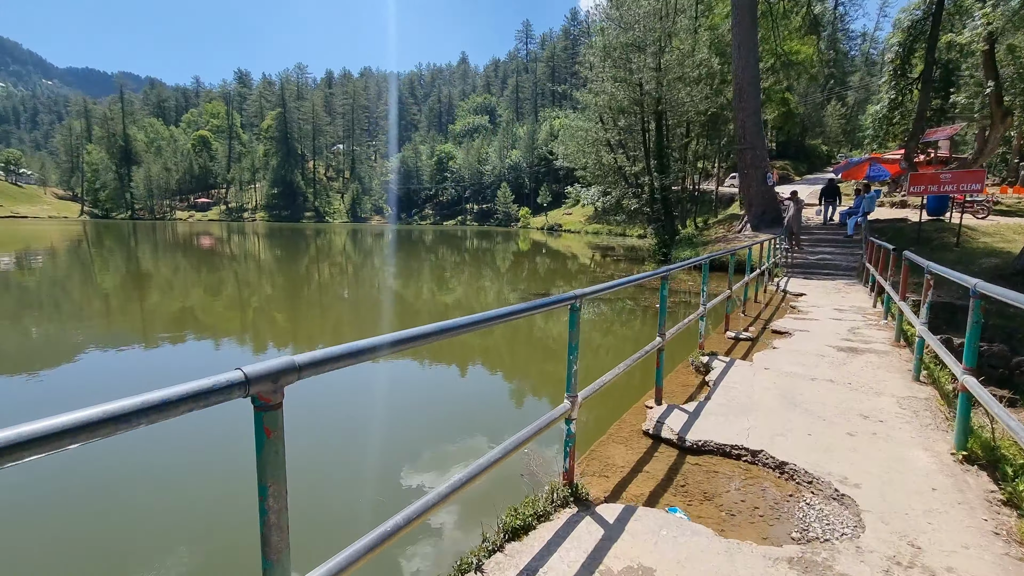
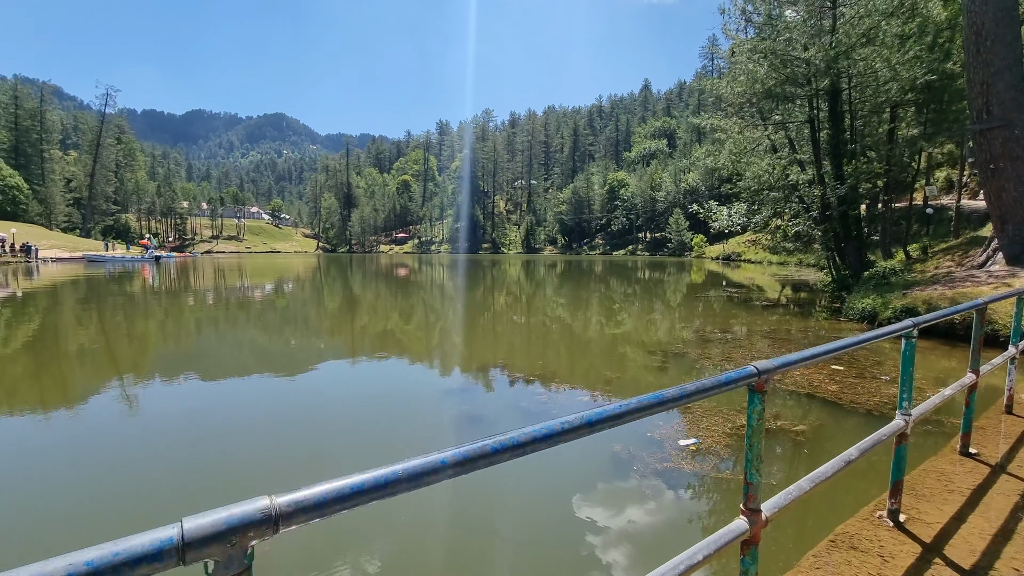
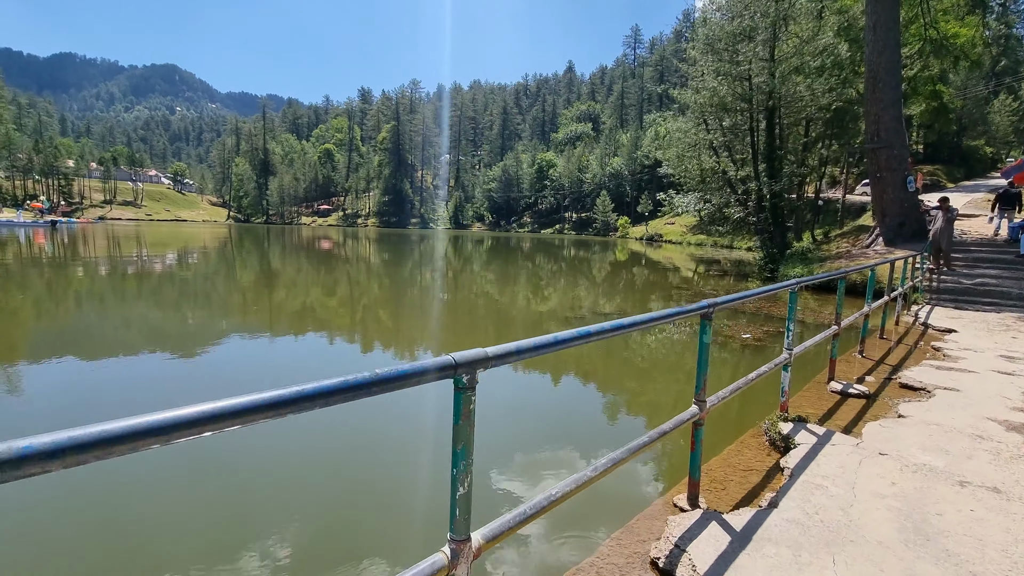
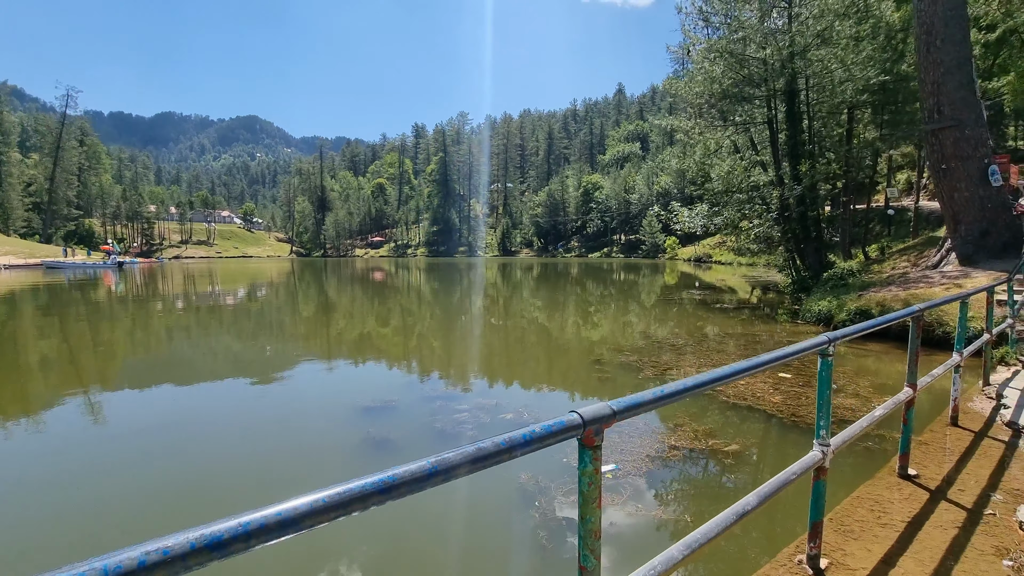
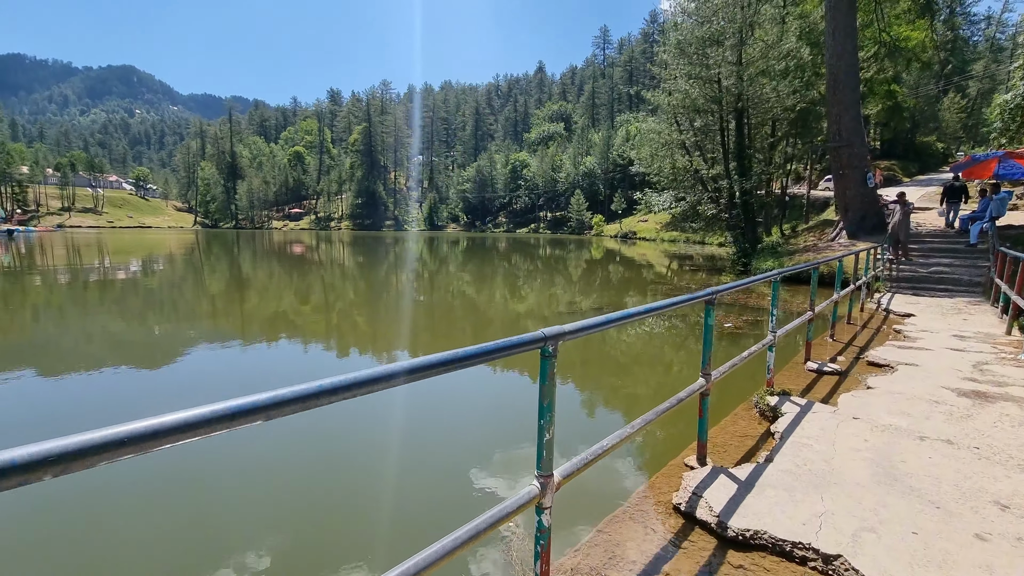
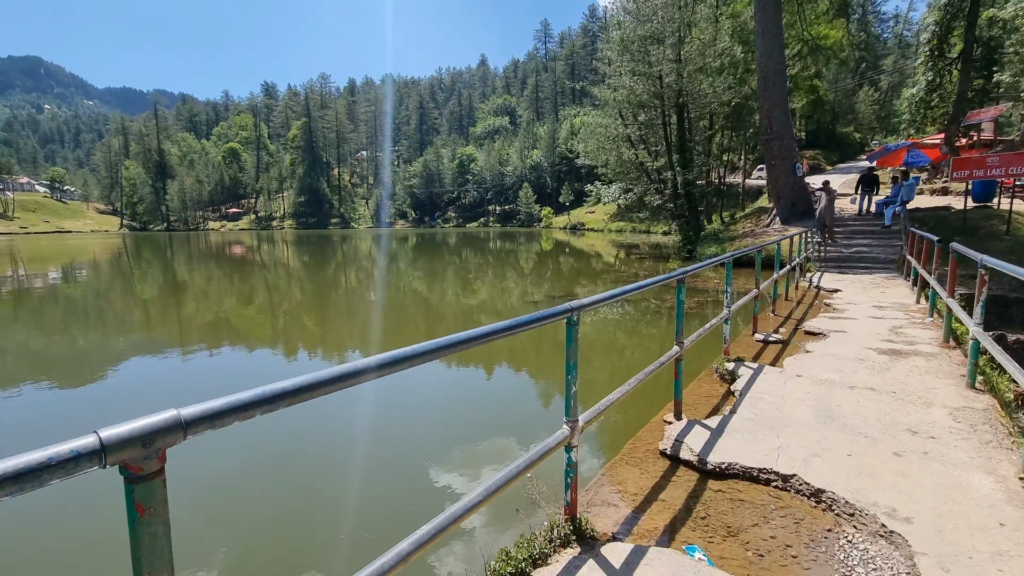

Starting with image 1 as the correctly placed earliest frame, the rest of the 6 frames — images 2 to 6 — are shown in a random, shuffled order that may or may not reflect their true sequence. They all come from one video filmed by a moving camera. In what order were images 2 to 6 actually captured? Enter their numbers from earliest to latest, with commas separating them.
6, 5, 3, 2, 4
